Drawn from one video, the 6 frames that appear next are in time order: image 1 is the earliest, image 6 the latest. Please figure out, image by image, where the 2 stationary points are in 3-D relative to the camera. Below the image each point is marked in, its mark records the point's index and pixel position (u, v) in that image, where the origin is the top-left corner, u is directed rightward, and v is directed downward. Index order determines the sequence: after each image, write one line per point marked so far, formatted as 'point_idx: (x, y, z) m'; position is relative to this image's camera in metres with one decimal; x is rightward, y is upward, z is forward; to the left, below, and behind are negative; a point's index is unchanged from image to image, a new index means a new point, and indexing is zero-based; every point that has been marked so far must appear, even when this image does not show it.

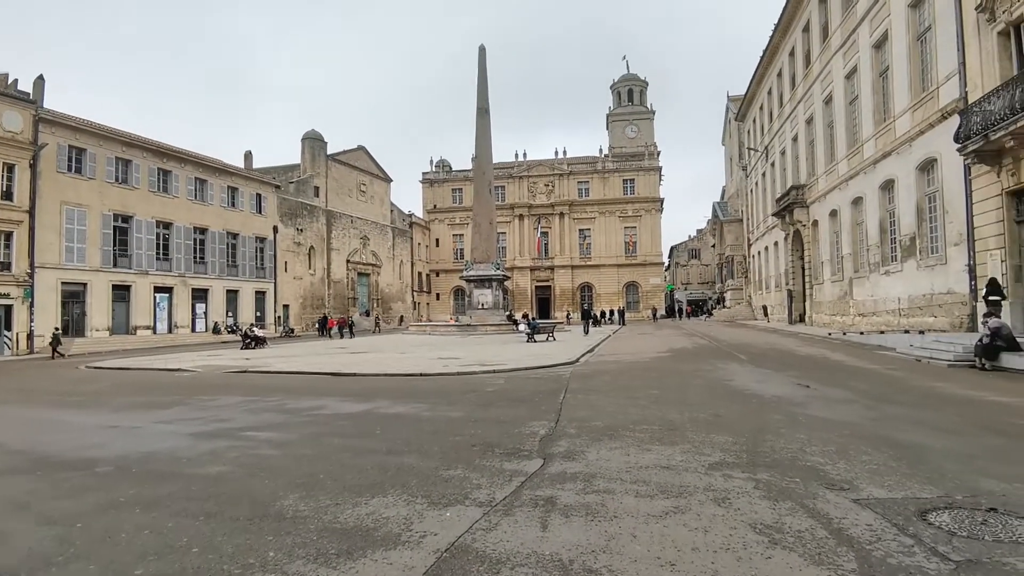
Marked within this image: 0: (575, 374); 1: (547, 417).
0: (+1.3, -1.8, +11.9) m
1: (+0.4, -1.6, +7.3) m
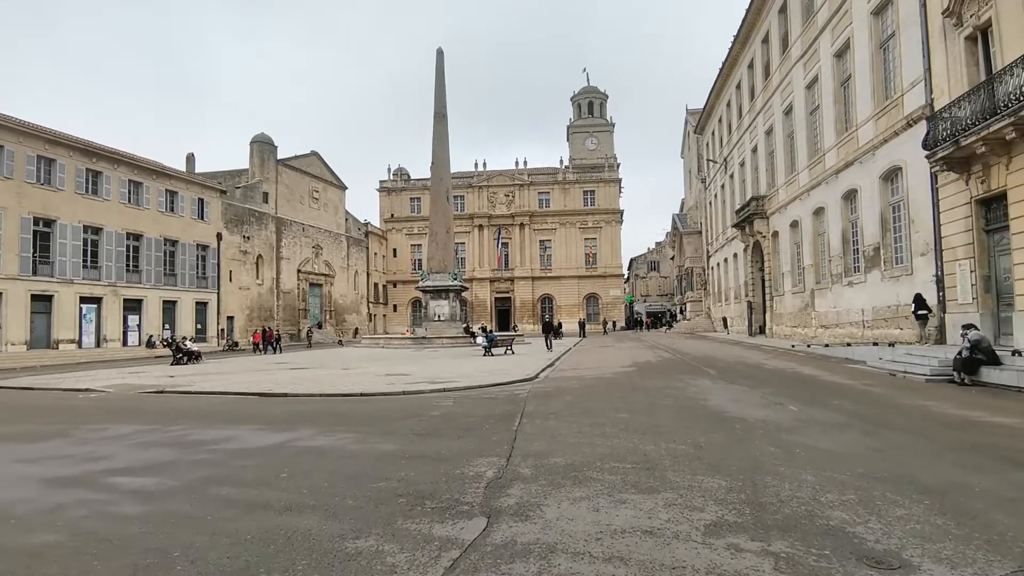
0: (+0.4, -2.0, +10.7) m
1: (-0.2, -1.7, +6.0) m
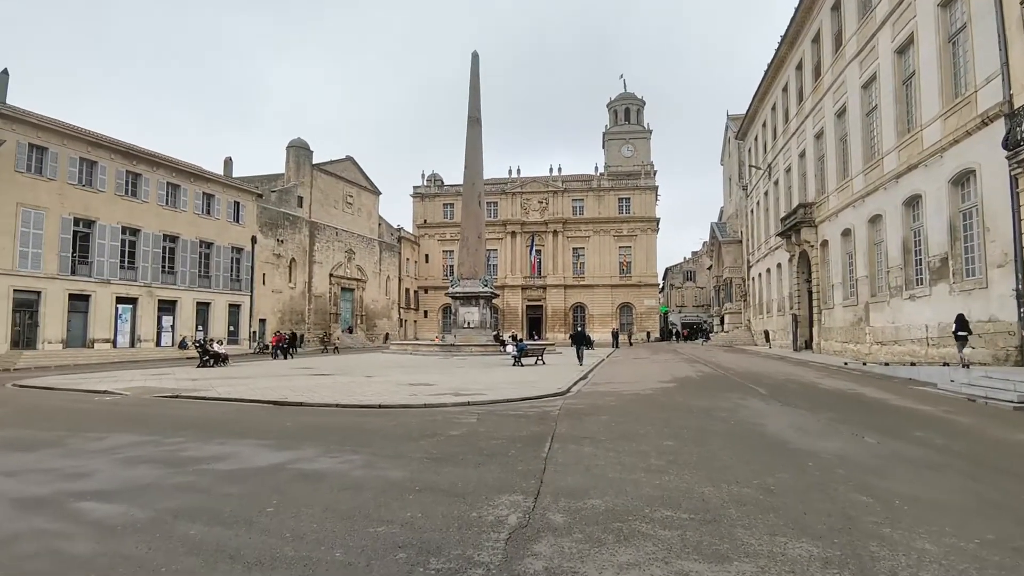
0: (+0.9, -2.1, +9.7) m
1: (+0.1, -1.8, +5.1) m
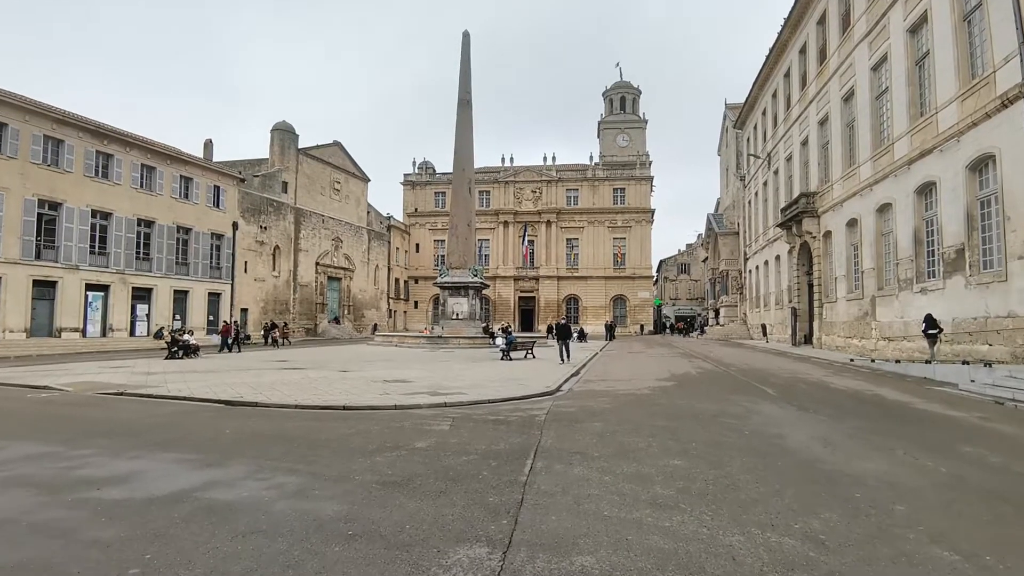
0: (+0.6, -1.9, +8.5) m
1: (-0.1, -1.6, +3.8) m
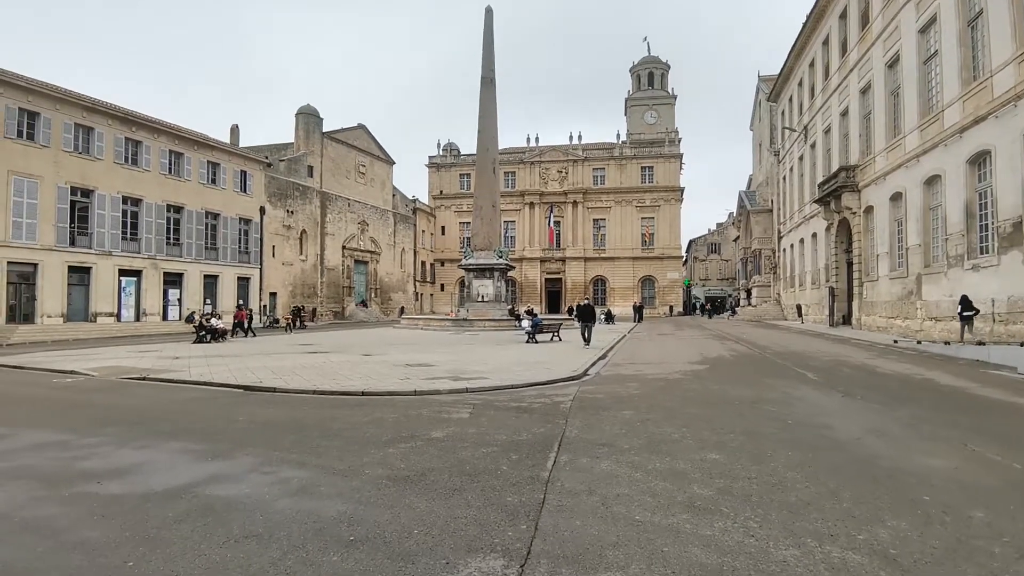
0: (+0.9, -1.6, +8.0) m
1: (0.0, -1.5, +3.4) m
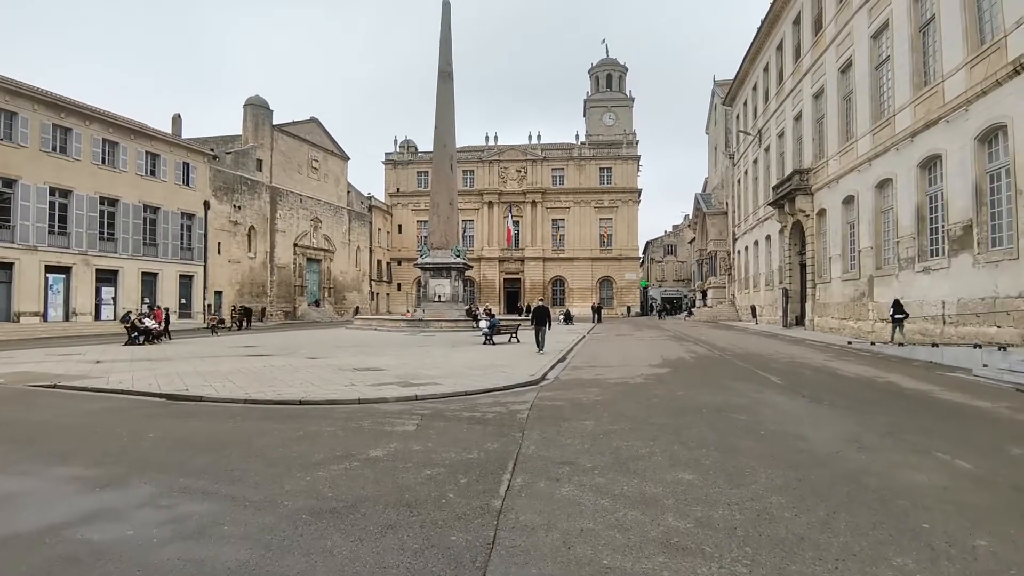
0: (+0.3, -1.6, +7.4) m
1: (-0.3, -1.5, +2.7) m
